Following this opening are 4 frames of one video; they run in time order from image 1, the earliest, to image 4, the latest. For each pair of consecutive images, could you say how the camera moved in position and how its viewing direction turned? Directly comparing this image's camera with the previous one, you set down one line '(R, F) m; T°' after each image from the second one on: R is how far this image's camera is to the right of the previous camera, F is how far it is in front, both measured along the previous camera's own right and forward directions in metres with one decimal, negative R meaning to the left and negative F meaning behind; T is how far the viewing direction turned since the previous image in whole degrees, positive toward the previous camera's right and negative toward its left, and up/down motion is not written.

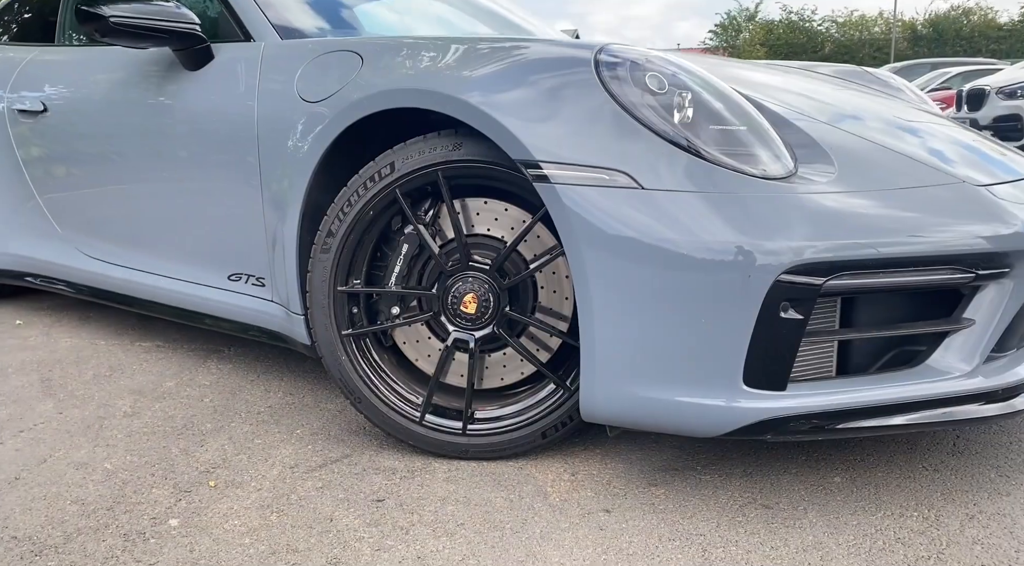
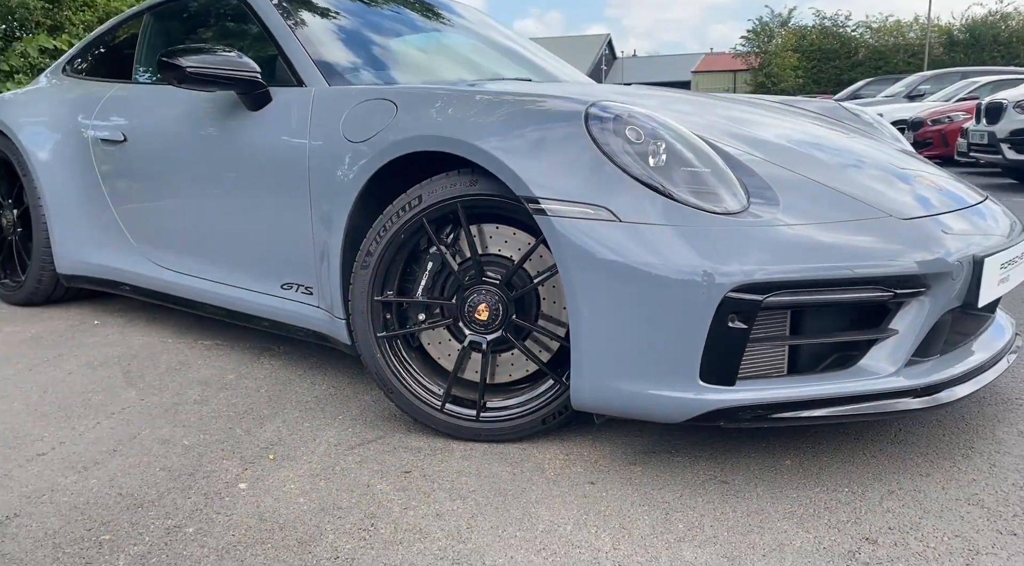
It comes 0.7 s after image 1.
(+0.1, -0.3) m; -3°
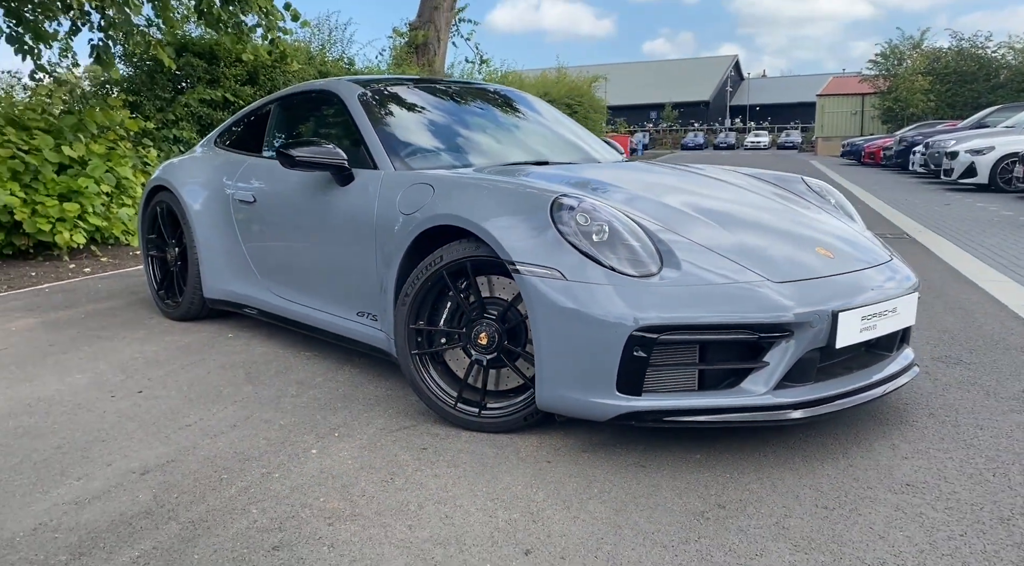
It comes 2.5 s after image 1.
(+0.5, -0.7) m; -9°
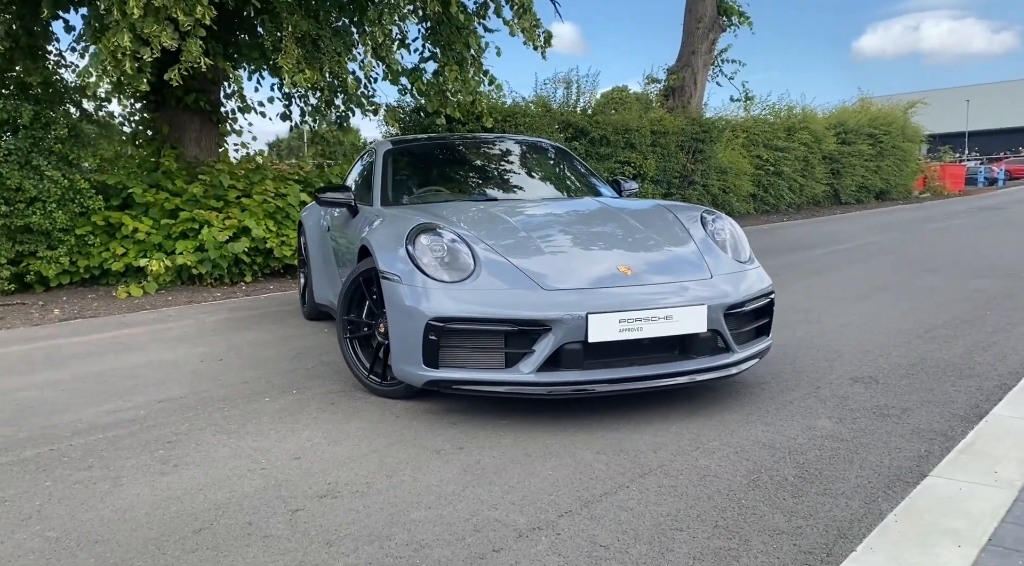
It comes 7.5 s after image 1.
(+1.7, -0.3) m; -21°
